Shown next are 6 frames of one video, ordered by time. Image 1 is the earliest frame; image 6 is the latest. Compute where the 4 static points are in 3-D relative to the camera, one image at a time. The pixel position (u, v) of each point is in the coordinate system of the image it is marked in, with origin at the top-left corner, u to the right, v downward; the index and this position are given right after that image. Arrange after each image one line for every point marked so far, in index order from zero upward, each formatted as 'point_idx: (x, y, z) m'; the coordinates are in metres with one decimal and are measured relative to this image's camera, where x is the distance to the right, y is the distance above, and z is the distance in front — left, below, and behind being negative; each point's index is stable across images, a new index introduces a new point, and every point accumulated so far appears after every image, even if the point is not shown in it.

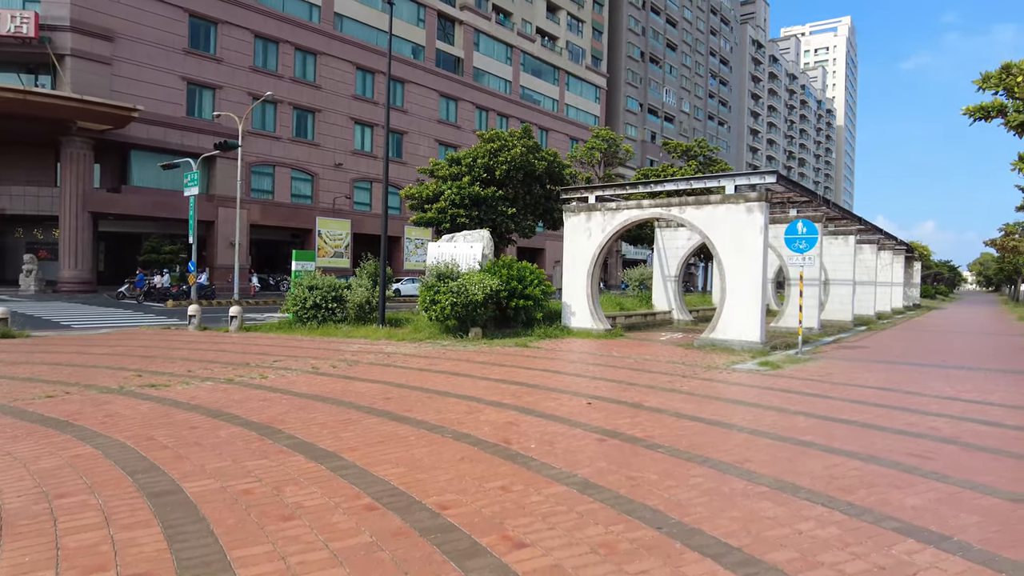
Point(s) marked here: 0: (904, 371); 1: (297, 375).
0: (+5.9, -1.2, +10.1) m
1: (-2.8, -1.1, +8.7) m
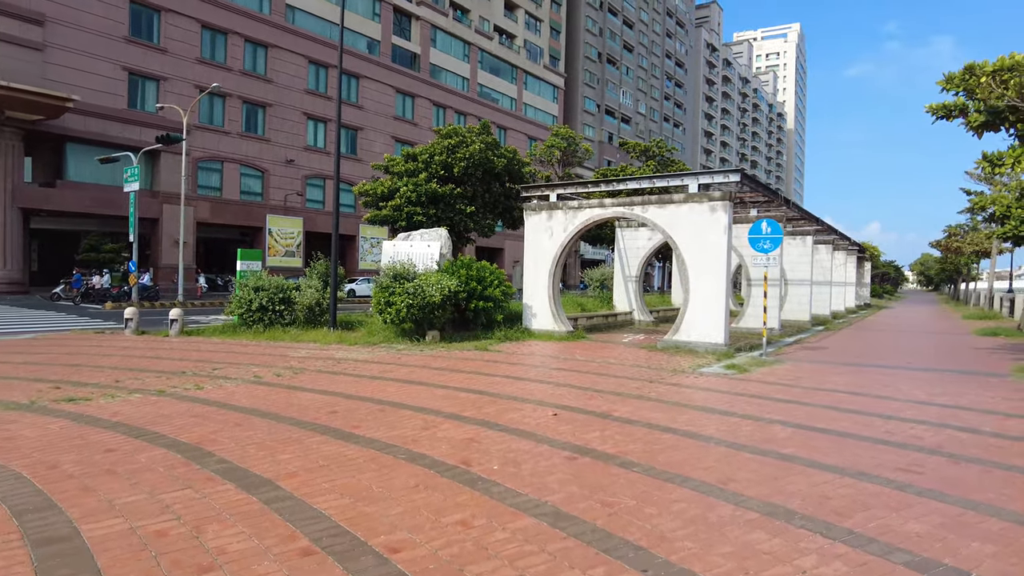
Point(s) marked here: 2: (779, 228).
0: (+5.3, -1.3, +9.9) m
1: (-3.3, -1.2, +8.0) m
2: (+4.8, +1.1, +12.0) m
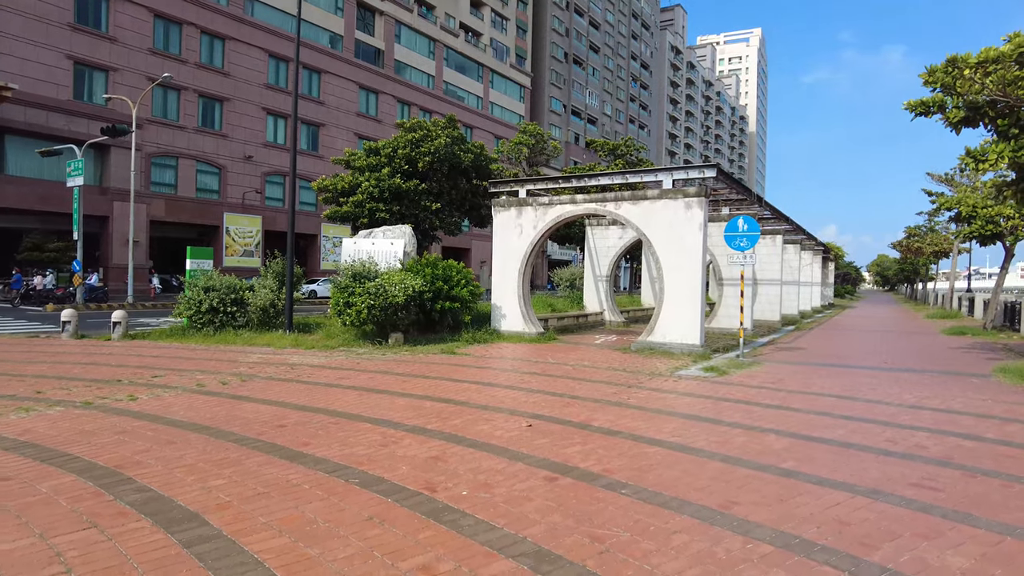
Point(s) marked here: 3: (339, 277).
0: (+4.9, -1.2, +9.5) m
1: (-3.6, -1.2, +7.2) m
2: (+4.2, +1.1, +11.6) m
3: (-3.3, +0.2, +12.6) m
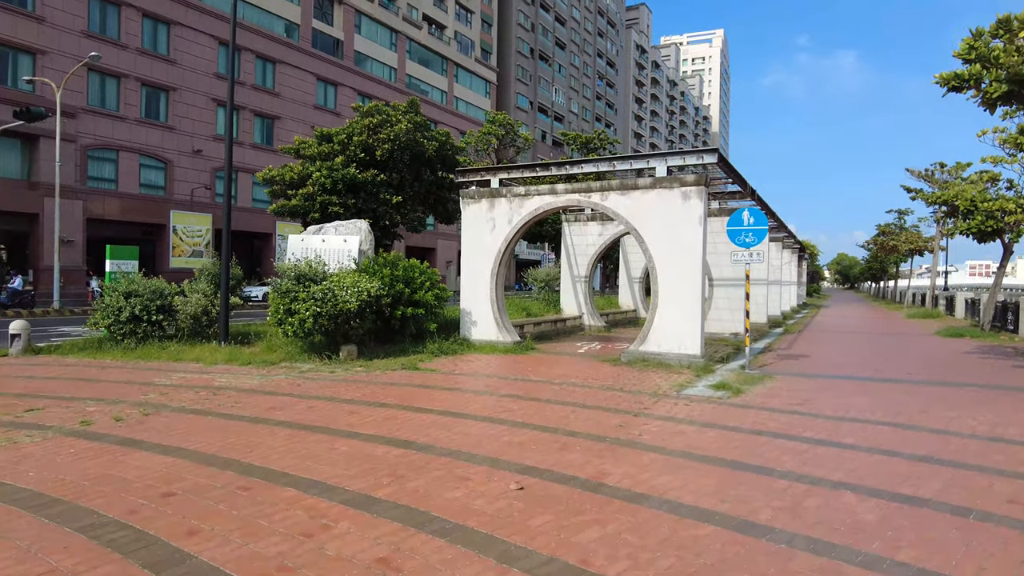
0: (+4.6, -1.3, +8.1) m
1: (-3.8, -1.2, +5.4) m
2: (+3.8, +1.1, +10.2) m
3: (-3.7, +0.1, +10.8) m
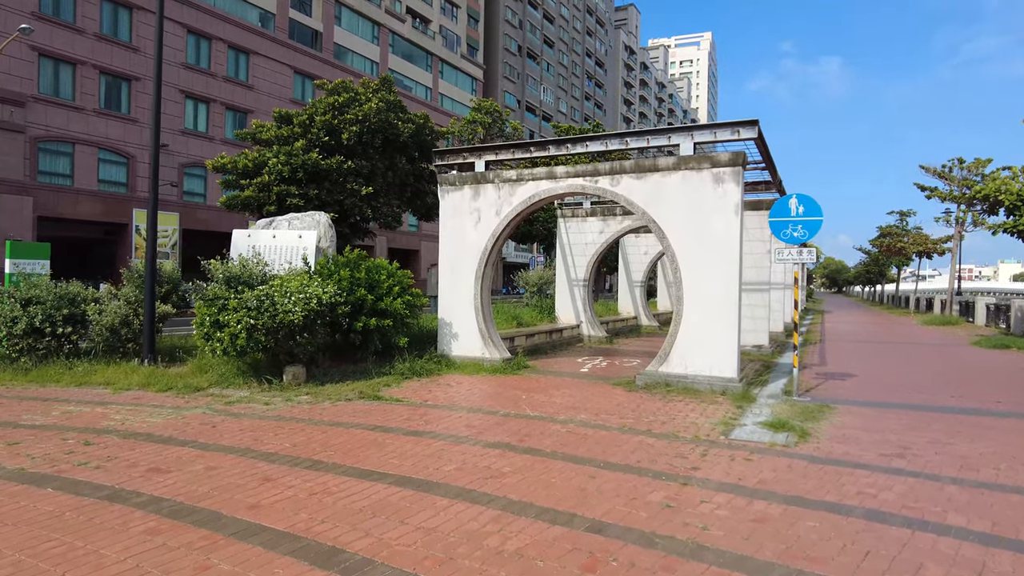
0: (+4.5, -1.3, +6.1) m
1: (-3.8, -1.3, +3.2) m
2: (+3.7, +1.0, +8.2) m
3: (-3.9, +0.1, +8.6) m
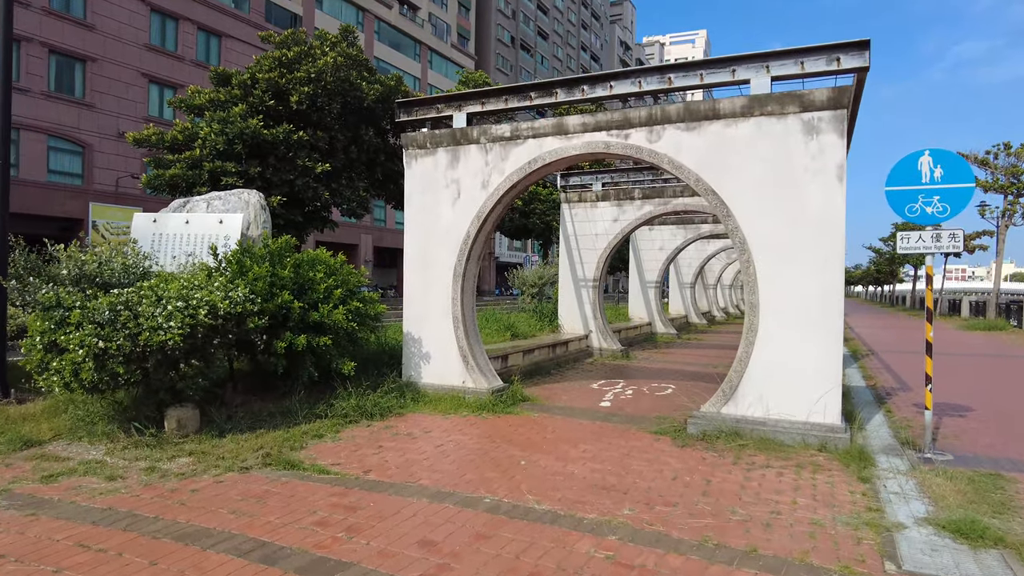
0: (+4.4, -1.3, +3.4) m
1: (-3.8, -1.3, +0.4) m
2: (+3.6, +1.0, +5.4) m
3: (-3.9, 0.0, +5.8) m
